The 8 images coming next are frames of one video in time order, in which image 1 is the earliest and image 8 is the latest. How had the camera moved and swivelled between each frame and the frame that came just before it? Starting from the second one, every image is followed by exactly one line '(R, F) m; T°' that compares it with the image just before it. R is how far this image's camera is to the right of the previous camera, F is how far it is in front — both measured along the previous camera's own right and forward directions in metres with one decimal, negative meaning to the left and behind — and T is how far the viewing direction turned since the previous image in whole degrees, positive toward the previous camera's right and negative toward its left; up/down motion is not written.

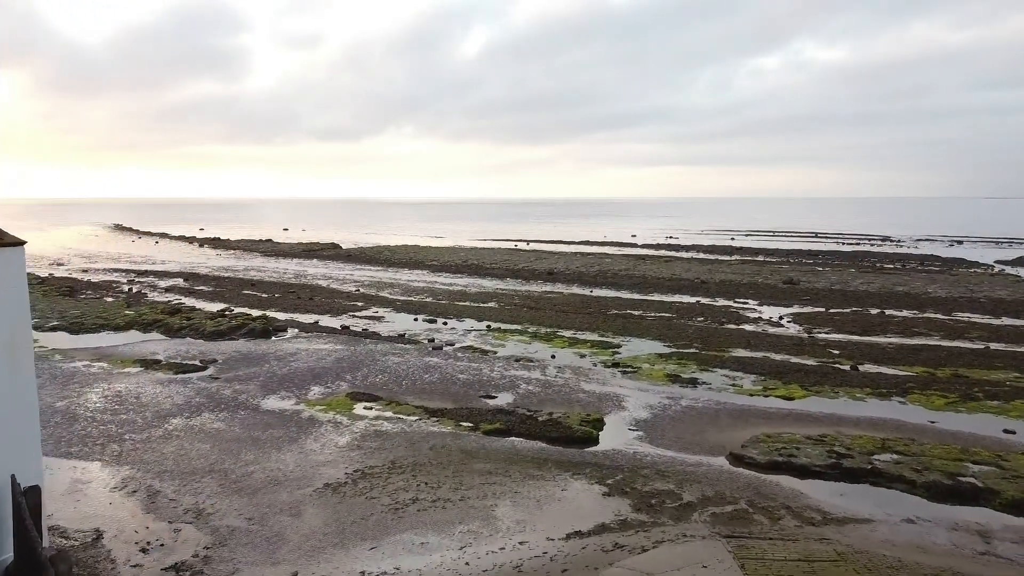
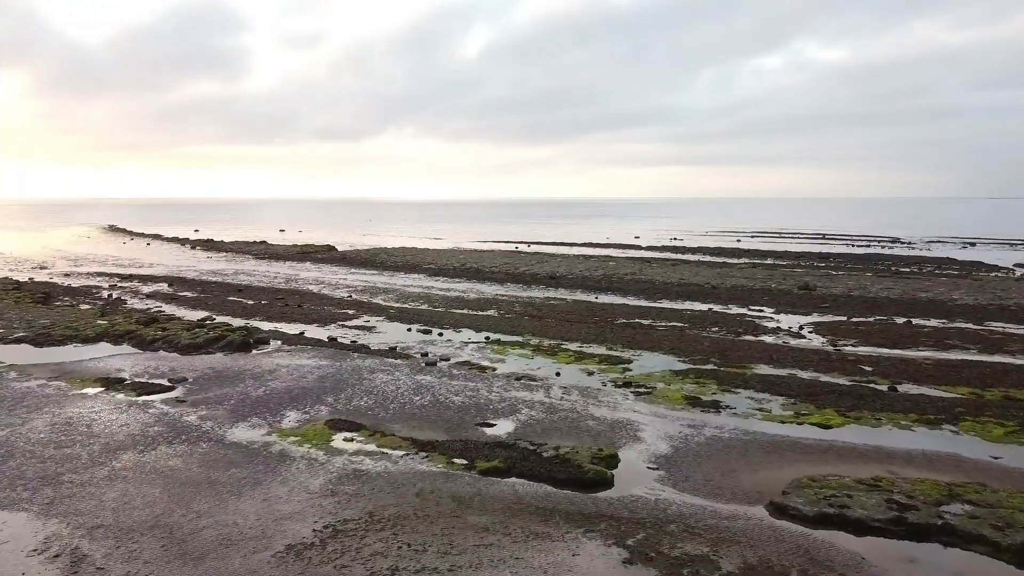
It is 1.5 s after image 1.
(0.0, +1.8) m; 0°
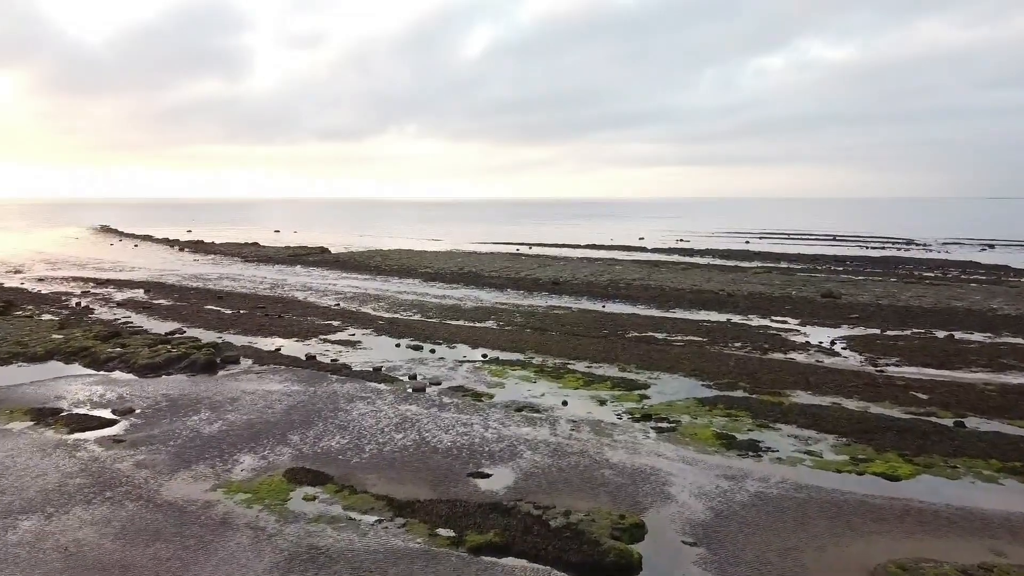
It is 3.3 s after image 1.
(0.0, +2.5) m; 0°
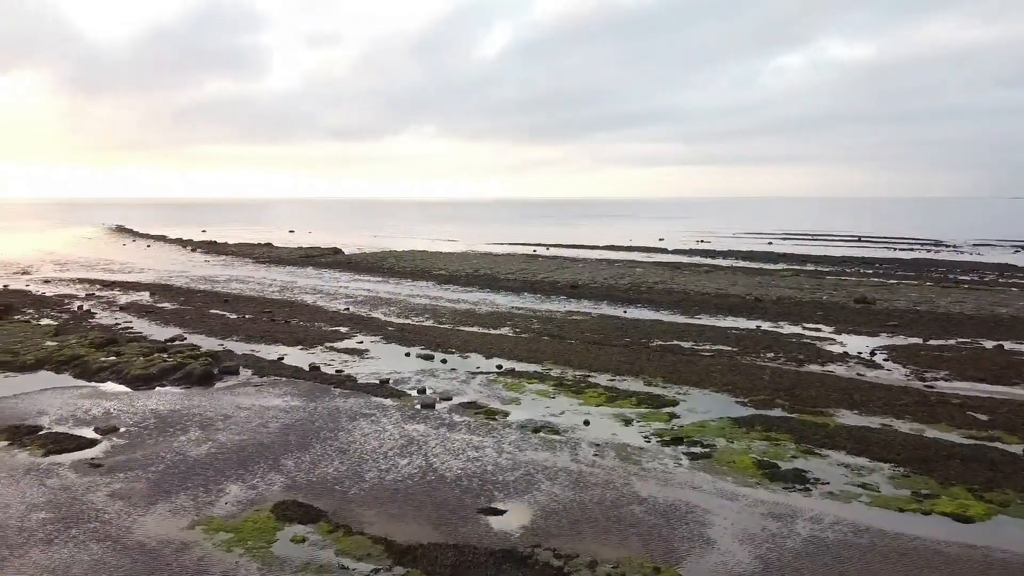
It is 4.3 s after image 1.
(0.0, +1.3) m; -1°
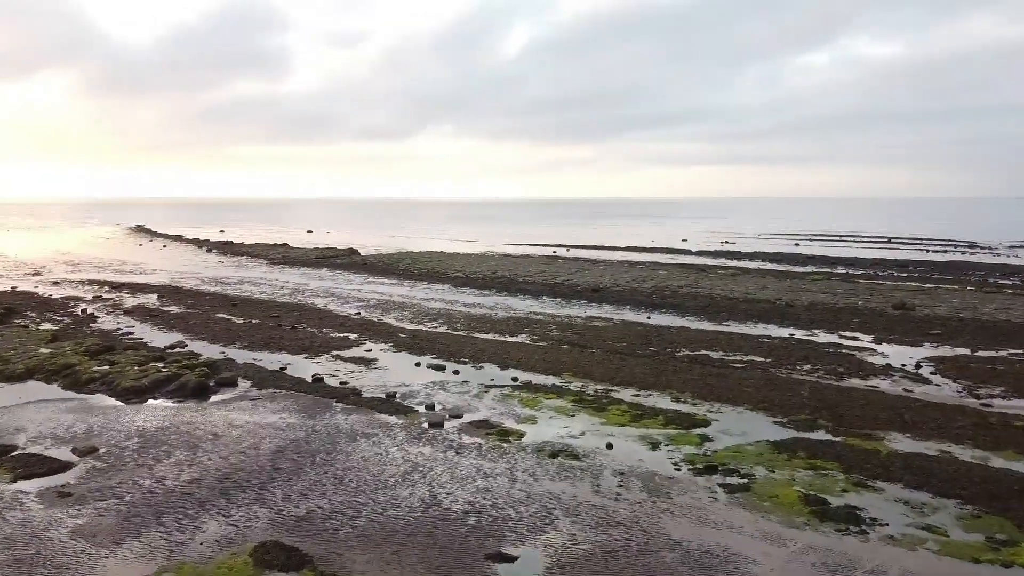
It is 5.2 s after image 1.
(+0.1, +1.3) m; -1°
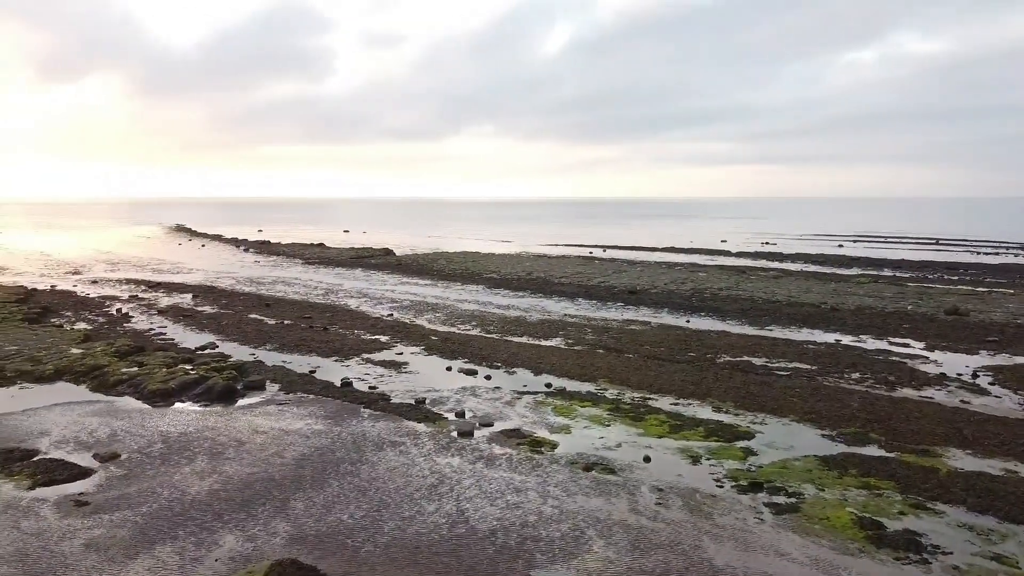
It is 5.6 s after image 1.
(0.0, +0.6) m; -3°
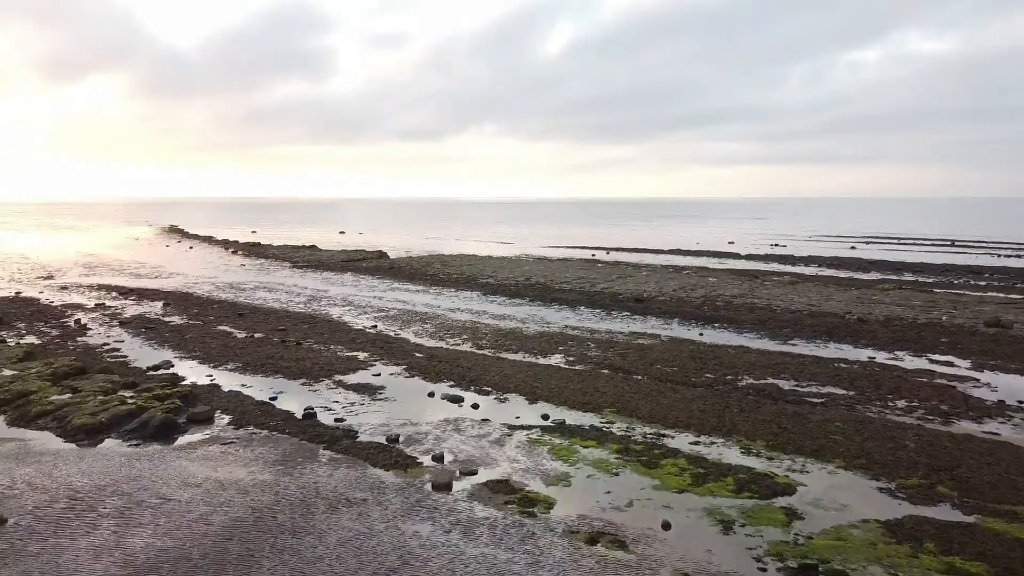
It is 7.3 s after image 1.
(+0.2, +2.5) m; 0°
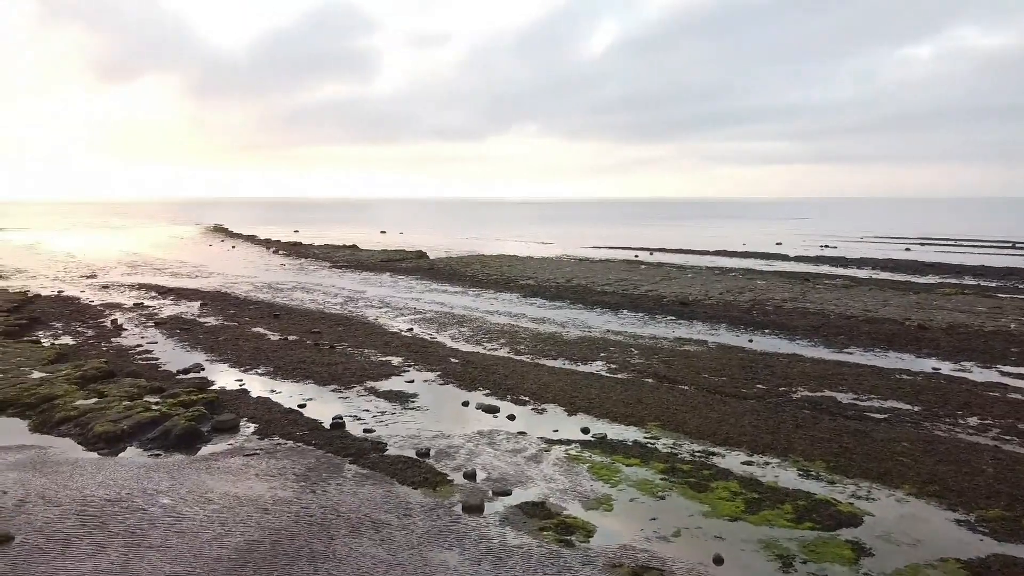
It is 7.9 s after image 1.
(0.0, +0.9) m; -3°
